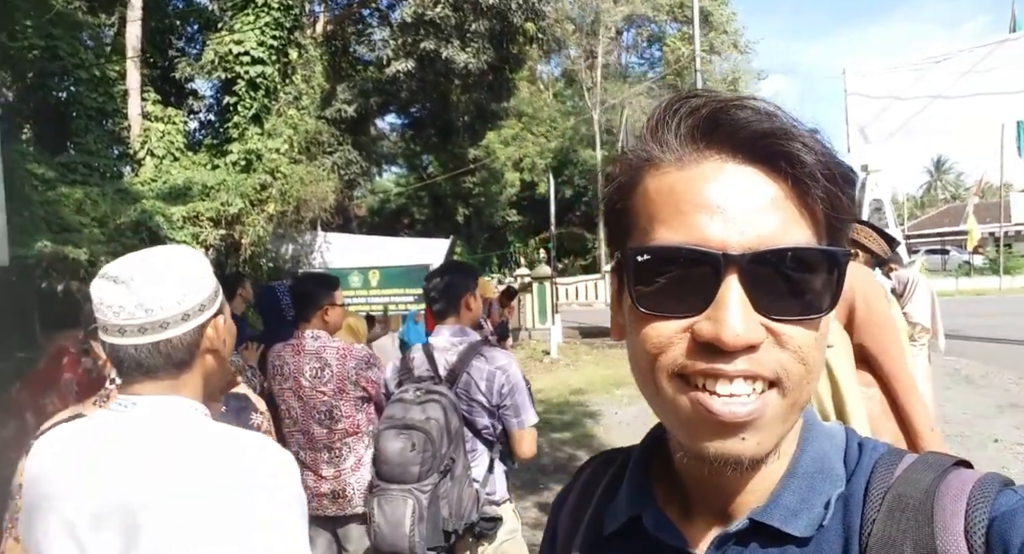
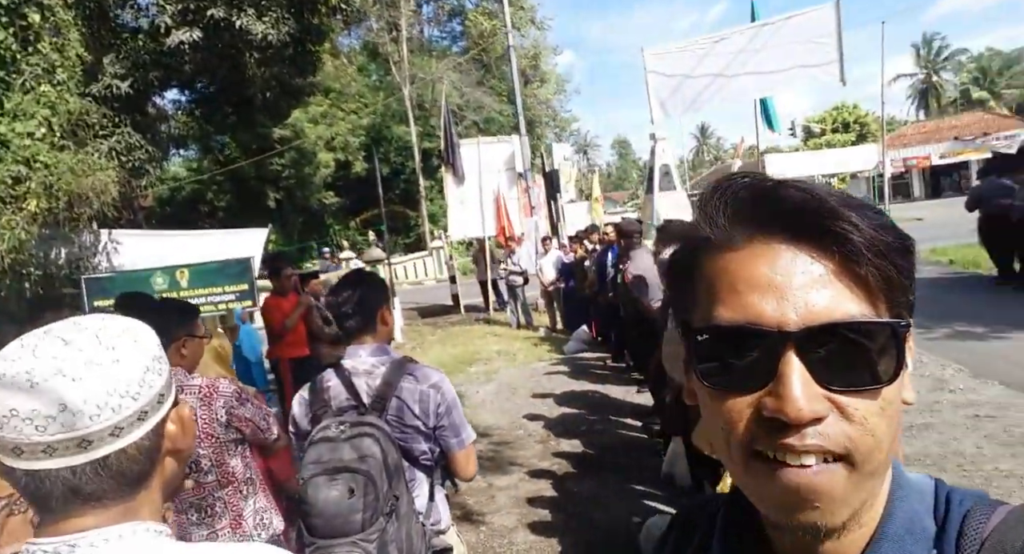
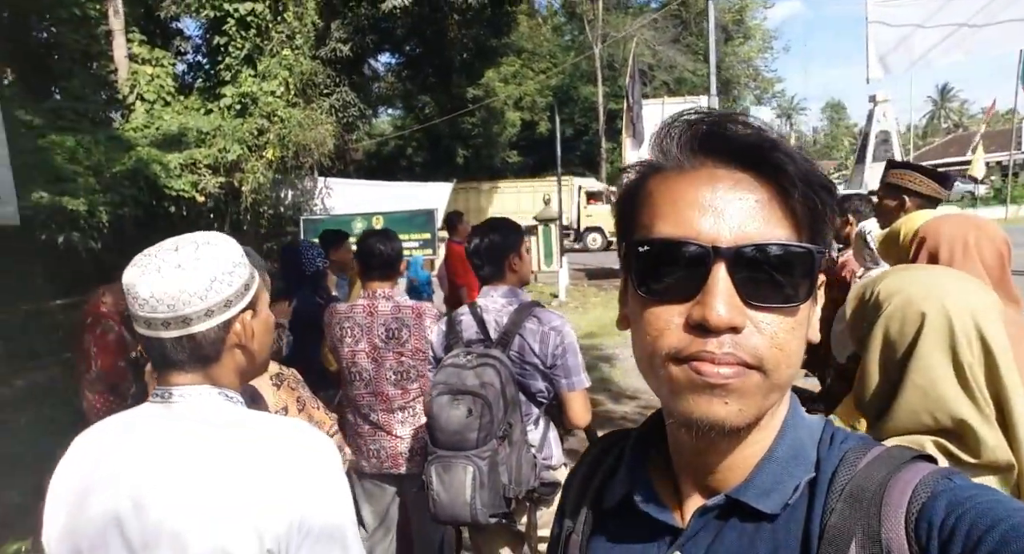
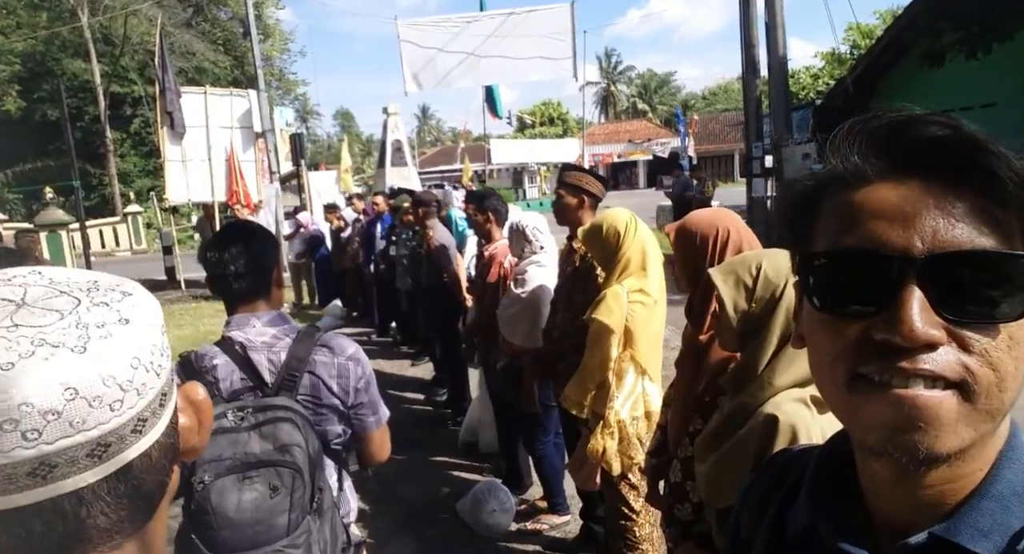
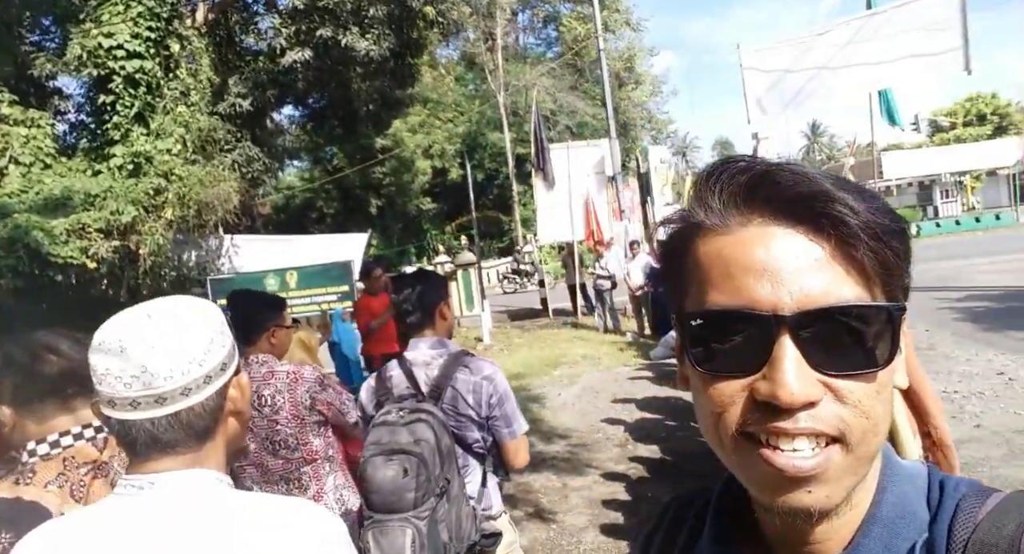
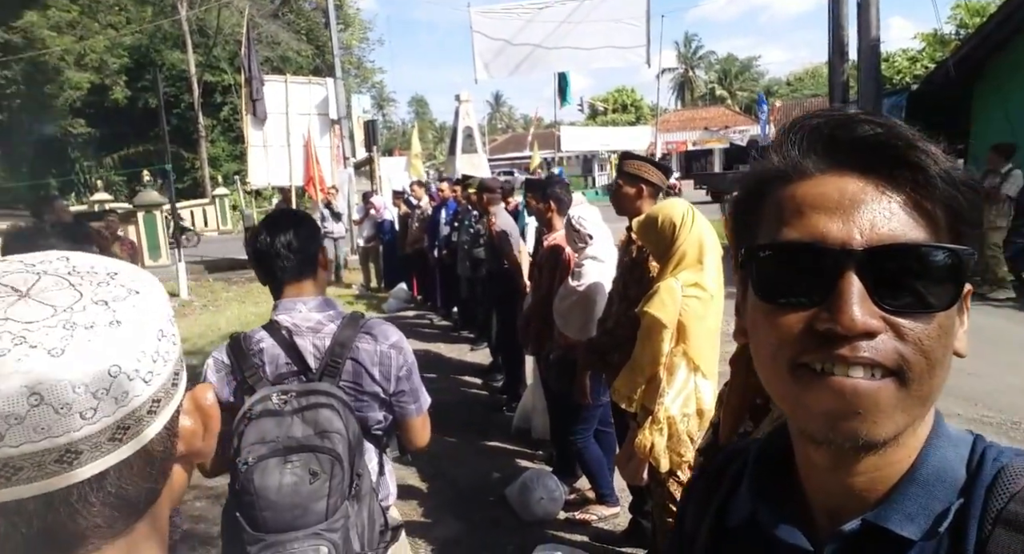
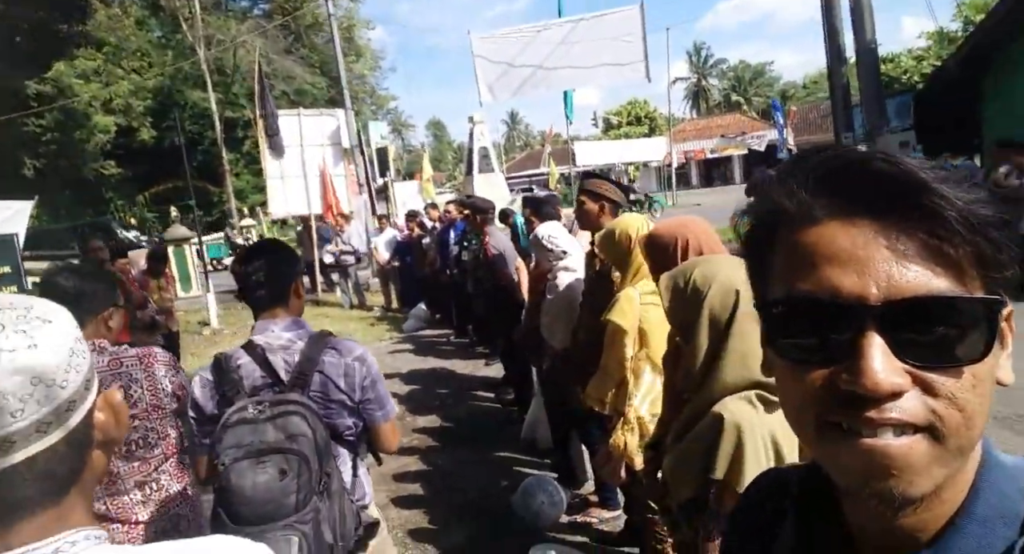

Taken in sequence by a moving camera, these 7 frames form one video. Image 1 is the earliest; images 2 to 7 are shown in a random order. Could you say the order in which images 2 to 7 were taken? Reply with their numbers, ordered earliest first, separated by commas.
5, 2, 7, 4, 6, 3
